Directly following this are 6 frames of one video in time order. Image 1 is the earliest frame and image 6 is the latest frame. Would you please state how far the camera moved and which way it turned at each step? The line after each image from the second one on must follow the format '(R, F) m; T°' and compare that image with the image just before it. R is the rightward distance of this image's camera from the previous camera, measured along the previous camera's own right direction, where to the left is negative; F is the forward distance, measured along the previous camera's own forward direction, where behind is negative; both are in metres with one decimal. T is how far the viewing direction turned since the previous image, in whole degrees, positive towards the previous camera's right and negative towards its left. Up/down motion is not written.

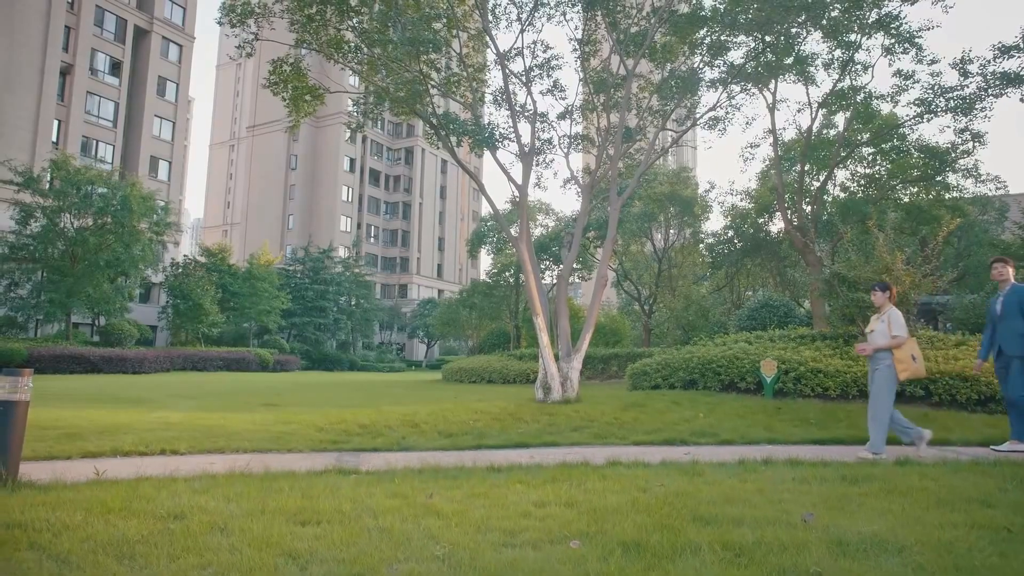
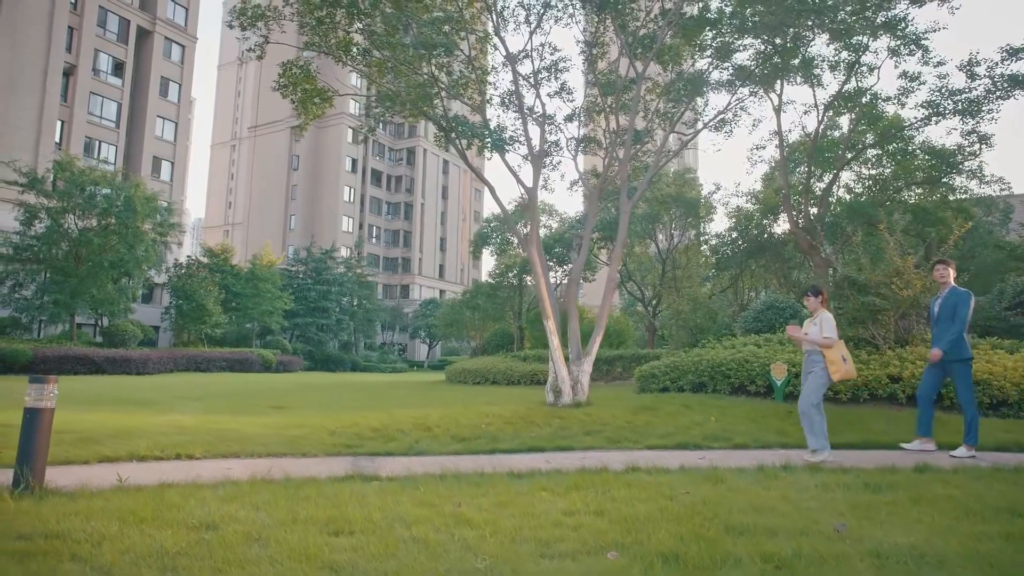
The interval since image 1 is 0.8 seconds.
(-0.1, 0.0) m; 0°
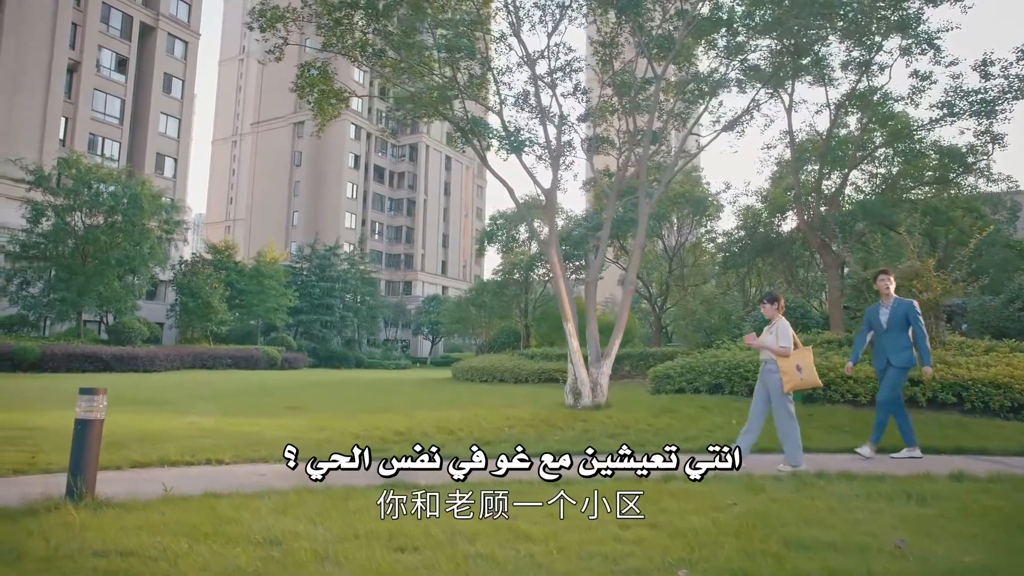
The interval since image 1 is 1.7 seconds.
(-0.3, 0.0) m; 0°
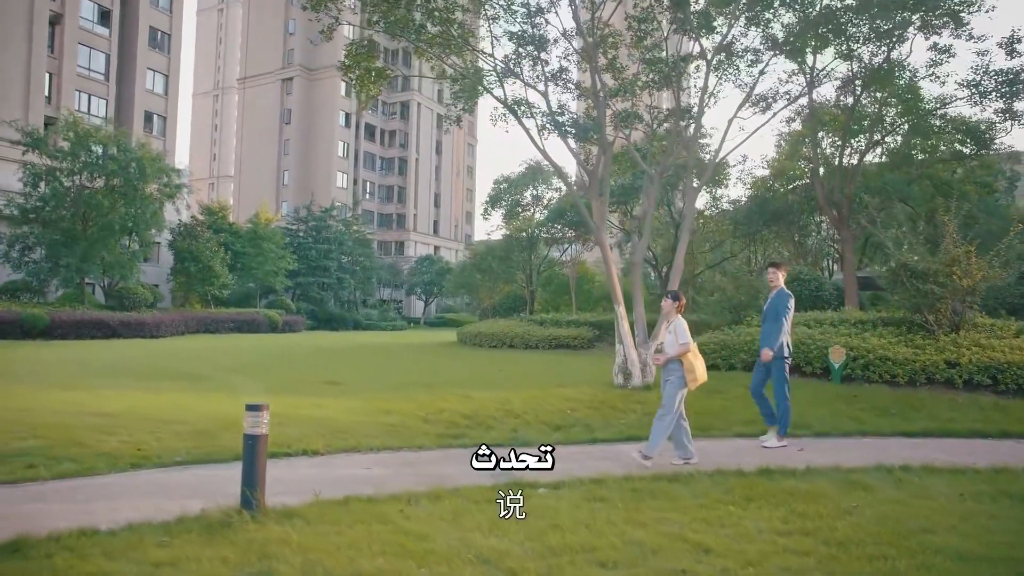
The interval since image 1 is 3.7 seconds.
(-1.0, -0.2) m; +2°
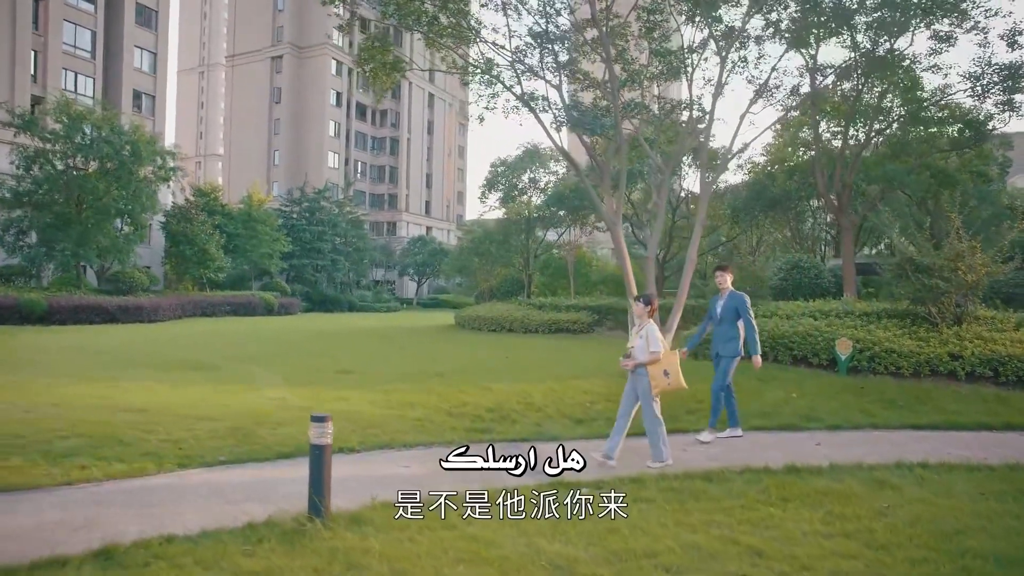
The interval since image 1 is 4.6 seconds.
(-0.4, -0.2) m; +1°
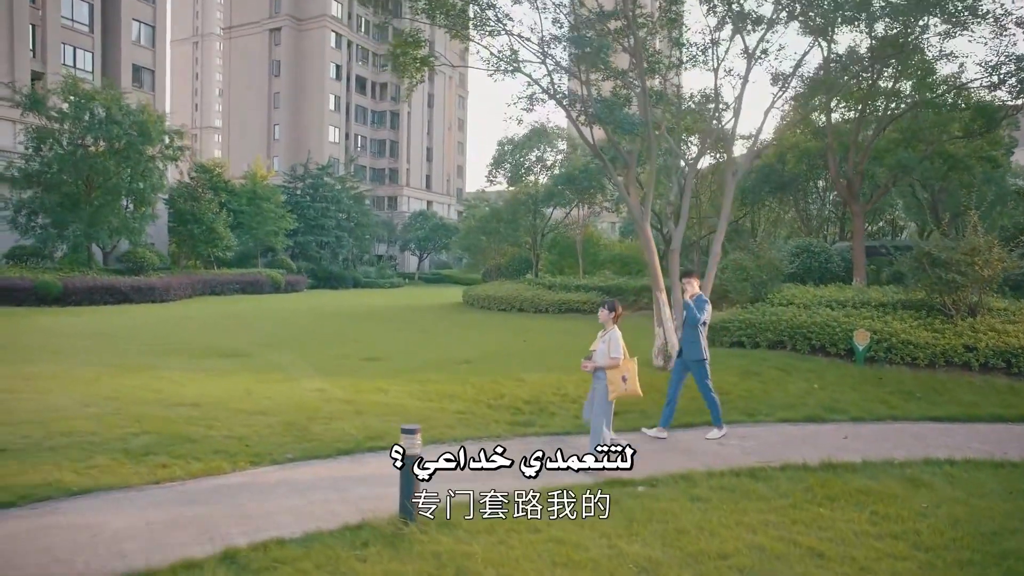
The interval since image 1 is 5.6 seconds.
(-0.6, -0.4) m; +1°
